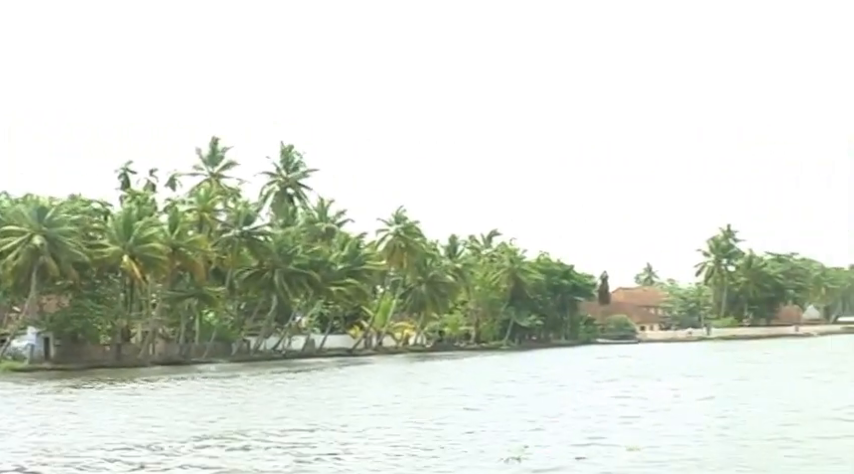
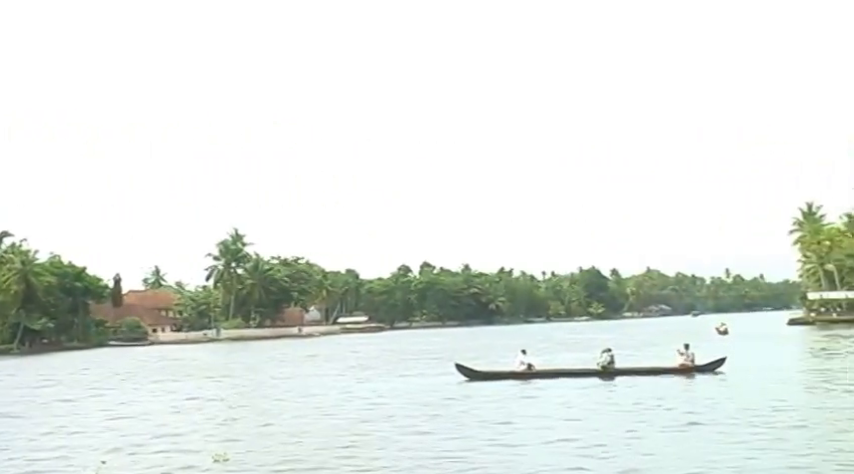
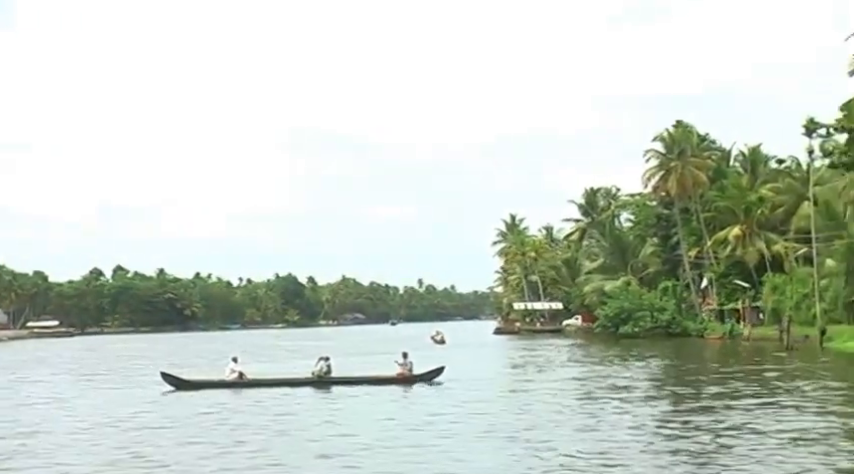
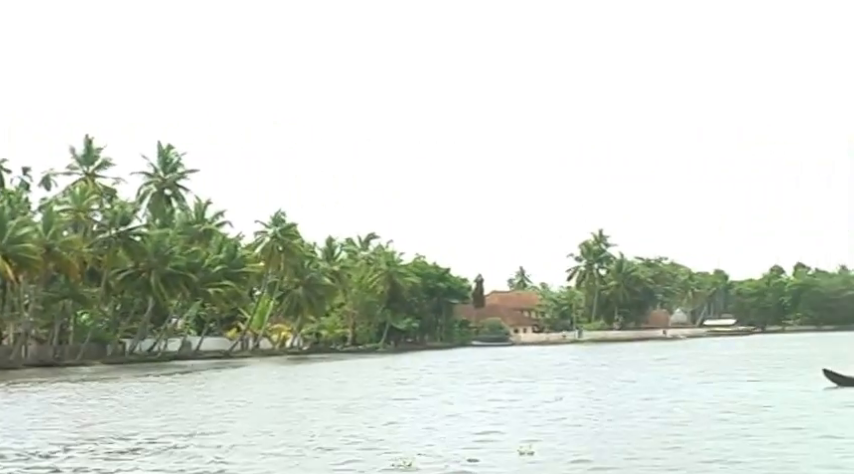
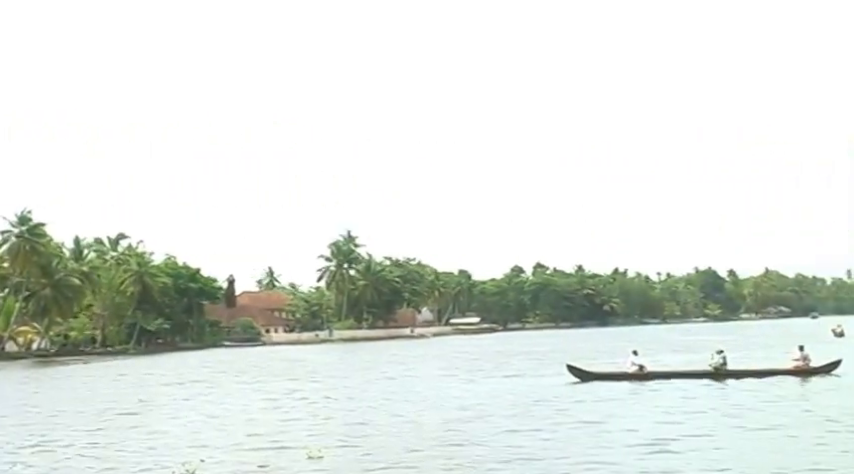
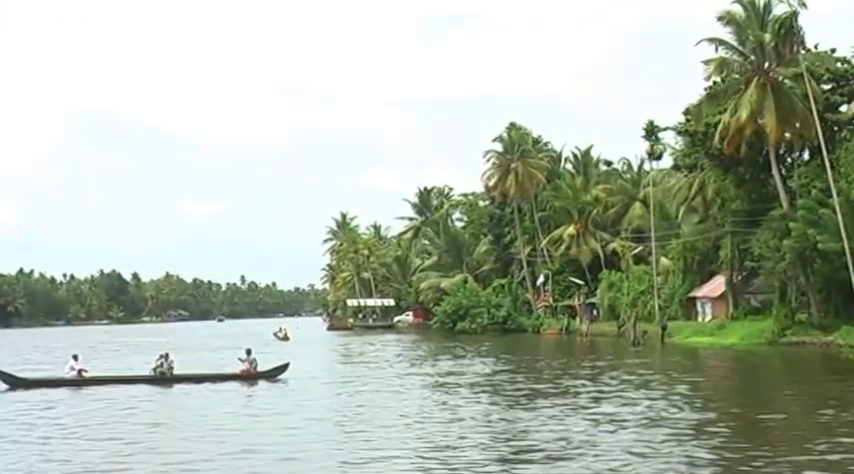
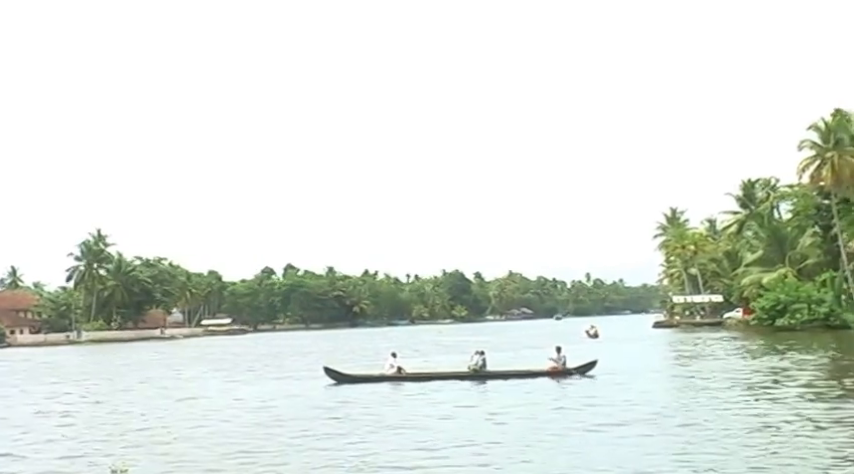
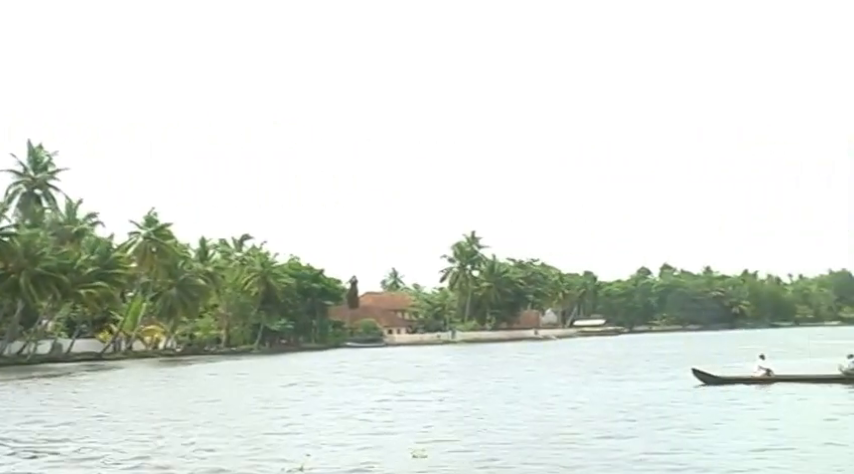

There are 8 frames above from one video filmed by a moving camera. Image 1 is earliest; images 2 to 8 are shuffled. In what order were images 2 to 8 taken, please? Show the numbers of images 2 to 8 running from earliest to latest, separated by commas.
4, 8, 5, 2, 7, 3, 6
